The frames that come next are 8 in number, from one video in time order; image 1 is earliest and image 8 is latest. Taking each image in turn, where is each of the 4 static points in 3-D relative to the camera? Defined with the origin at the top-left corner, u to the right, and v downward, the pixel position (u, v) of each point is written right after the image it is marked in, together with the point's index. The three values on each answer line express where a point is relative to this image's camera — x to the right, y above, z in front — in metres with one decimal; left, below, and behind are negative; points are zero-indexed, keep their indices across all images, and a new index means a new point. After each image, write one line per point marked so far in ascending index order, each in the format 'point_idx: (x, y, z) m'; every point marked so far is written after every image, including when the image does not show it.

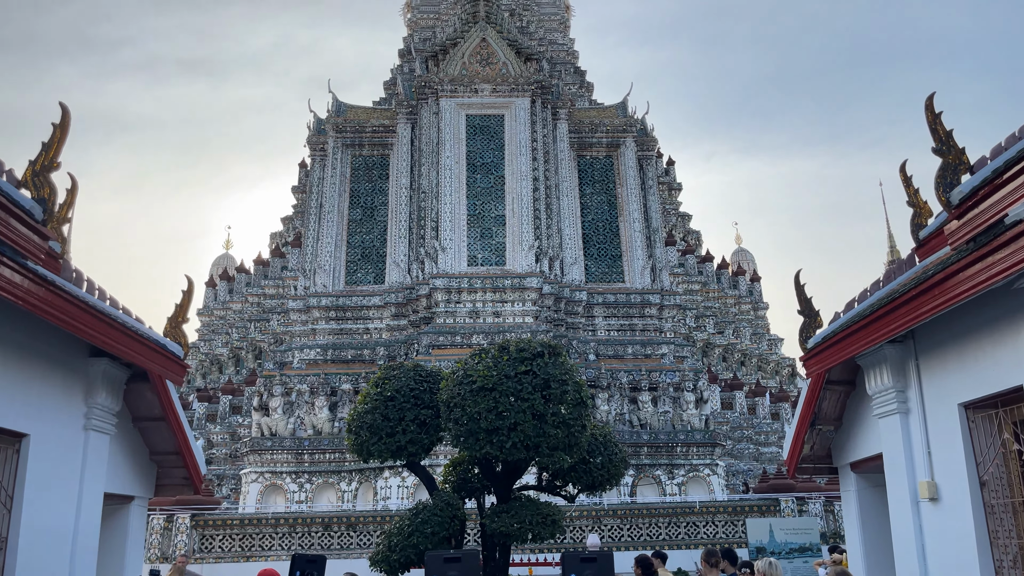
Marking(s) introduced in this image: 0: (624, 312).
0: (+2.6, -0.5, +18.1) m
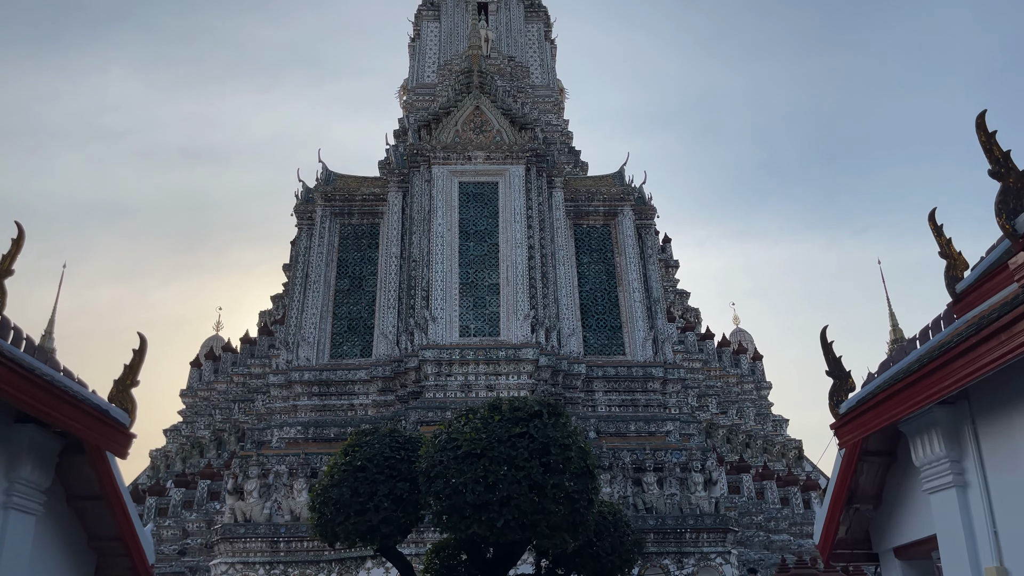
0: (+2.5, -2.1, +17.1) m
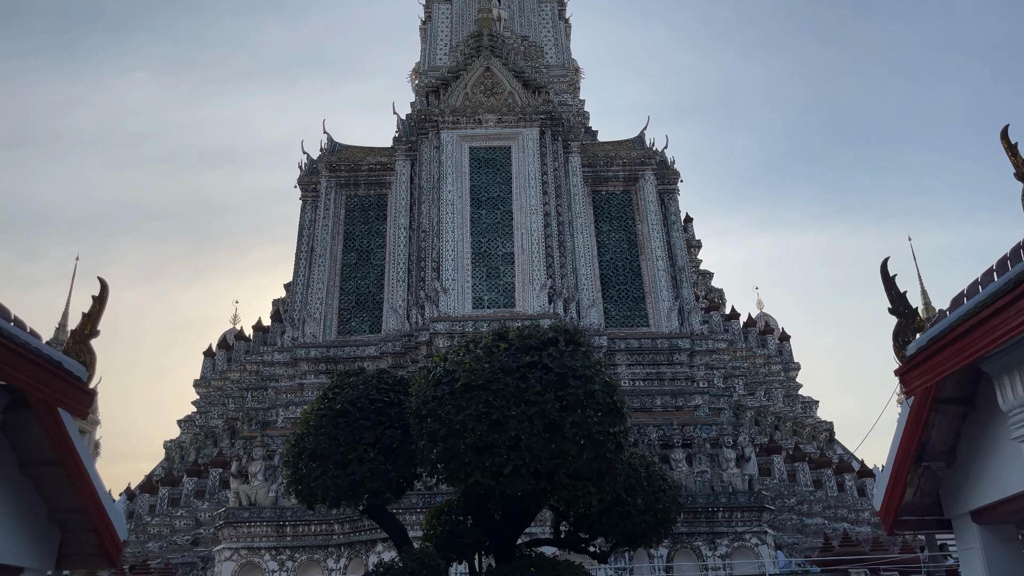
0: (+2.8, -1.5, +16.1) m
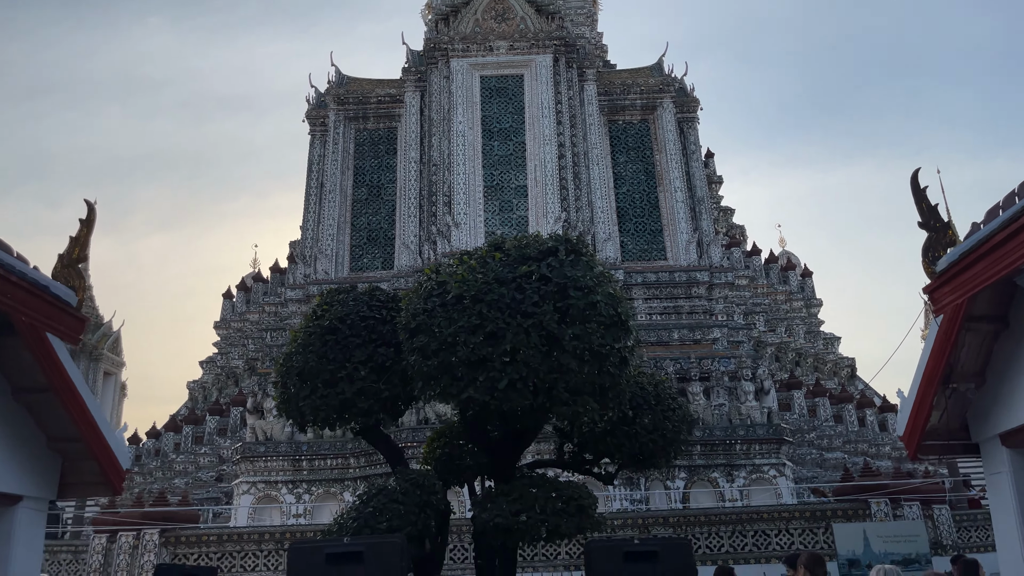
0: (+3.1, -0.1, +15.8) m
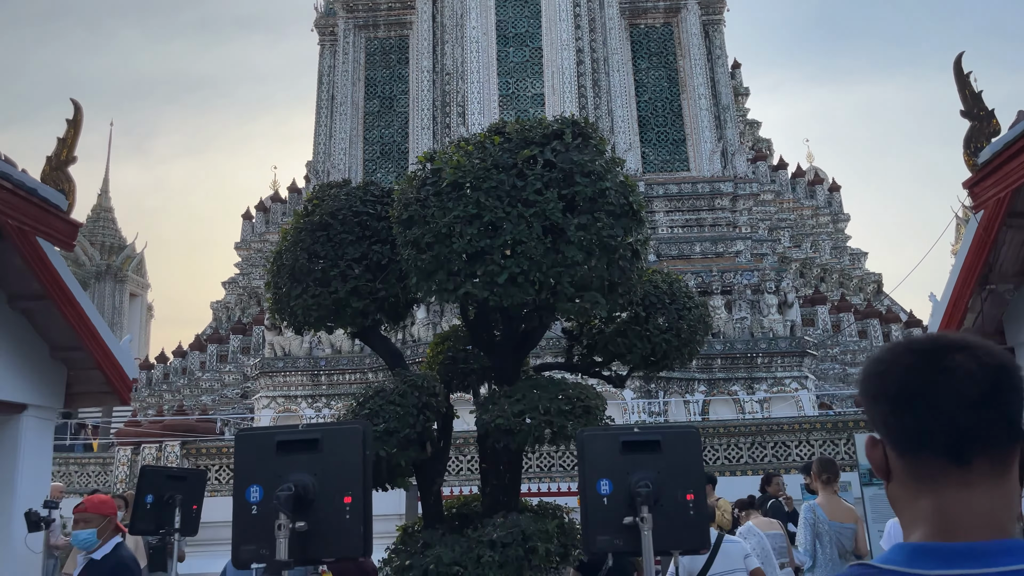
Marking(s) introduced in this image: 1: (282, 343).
0: (+3.5, +1.6, +15.3) m
1: (-4.0, -0.9, +13.4) m
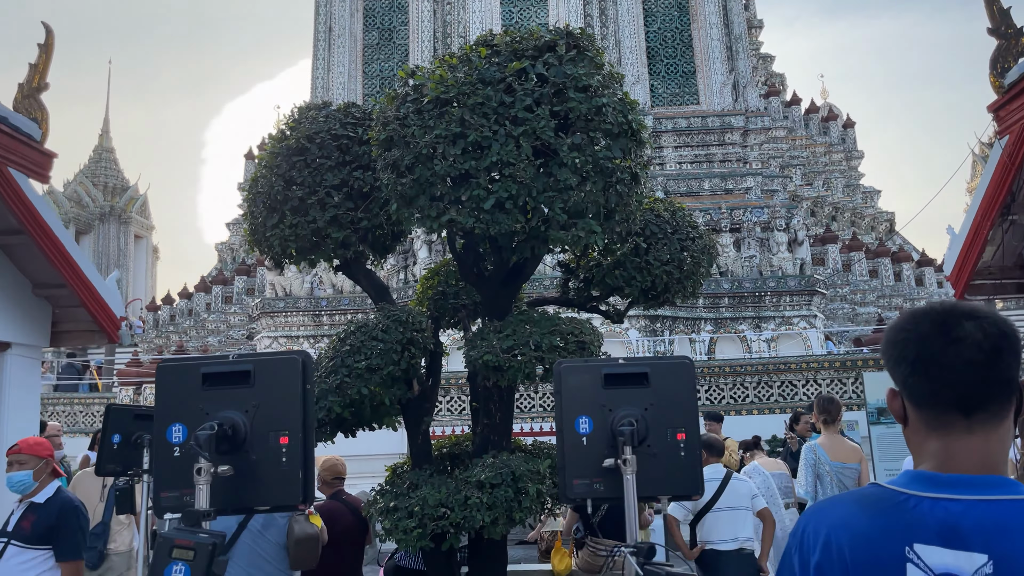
0: (+3.6, +2.8, +14.9) m
1: (-3.9, +0.1, +13.3) m
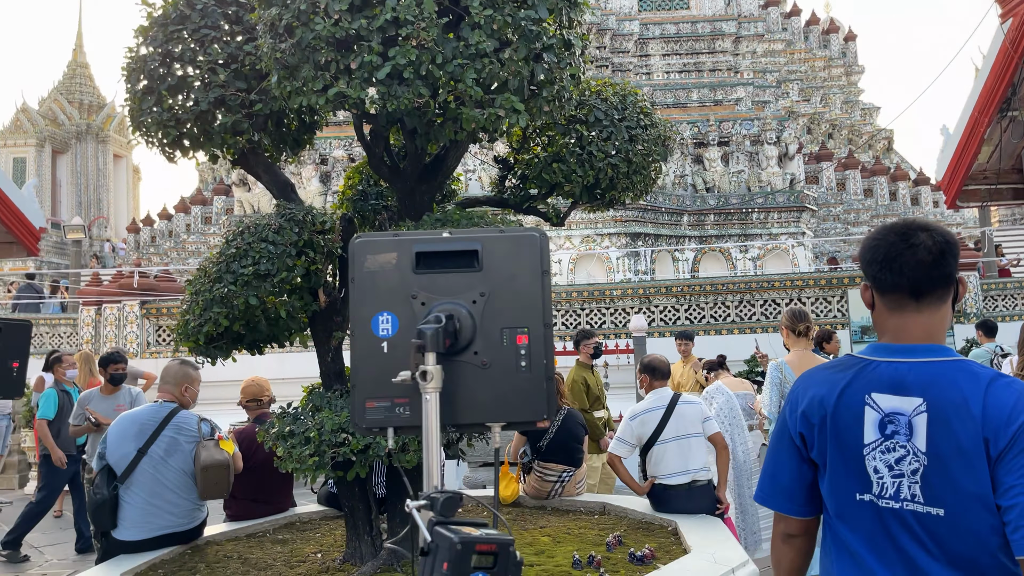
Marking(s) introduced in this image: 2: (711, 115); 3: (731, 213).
0: (+3.2, +4.3, +14.1) m
1: (-4.3, +1.4, +12.7) m
2: (+3.4, +3.0, +13.3) m
3: (+3.4, +1.2, +12.2) m
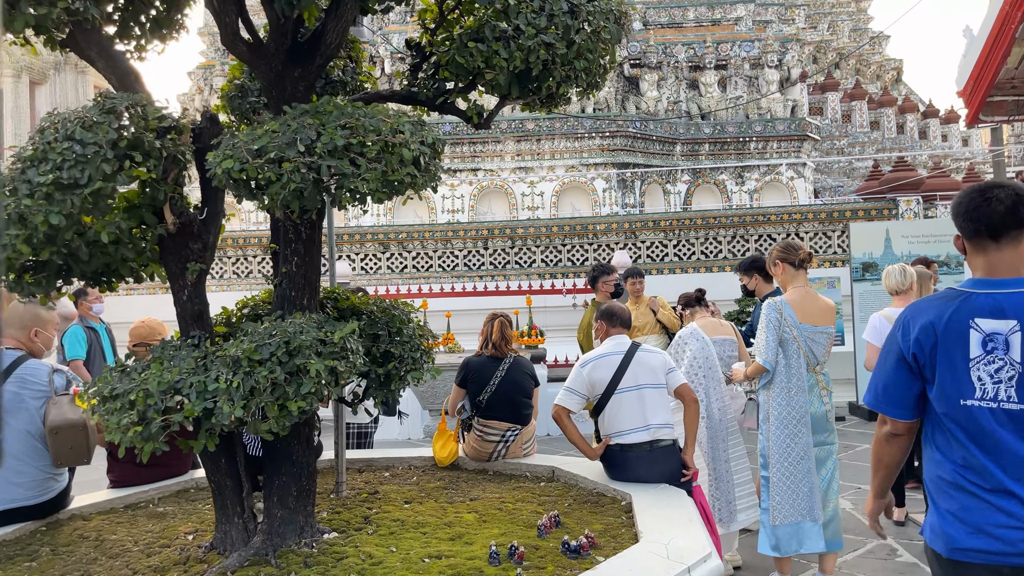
0: (+2.9, +5.4, +13.0) m
1: (-4.6, +2.4, +11.8) m
2: (+3.1, +4.0, +12.4) m
3: (+3.1, +2.1, +11.4) m
